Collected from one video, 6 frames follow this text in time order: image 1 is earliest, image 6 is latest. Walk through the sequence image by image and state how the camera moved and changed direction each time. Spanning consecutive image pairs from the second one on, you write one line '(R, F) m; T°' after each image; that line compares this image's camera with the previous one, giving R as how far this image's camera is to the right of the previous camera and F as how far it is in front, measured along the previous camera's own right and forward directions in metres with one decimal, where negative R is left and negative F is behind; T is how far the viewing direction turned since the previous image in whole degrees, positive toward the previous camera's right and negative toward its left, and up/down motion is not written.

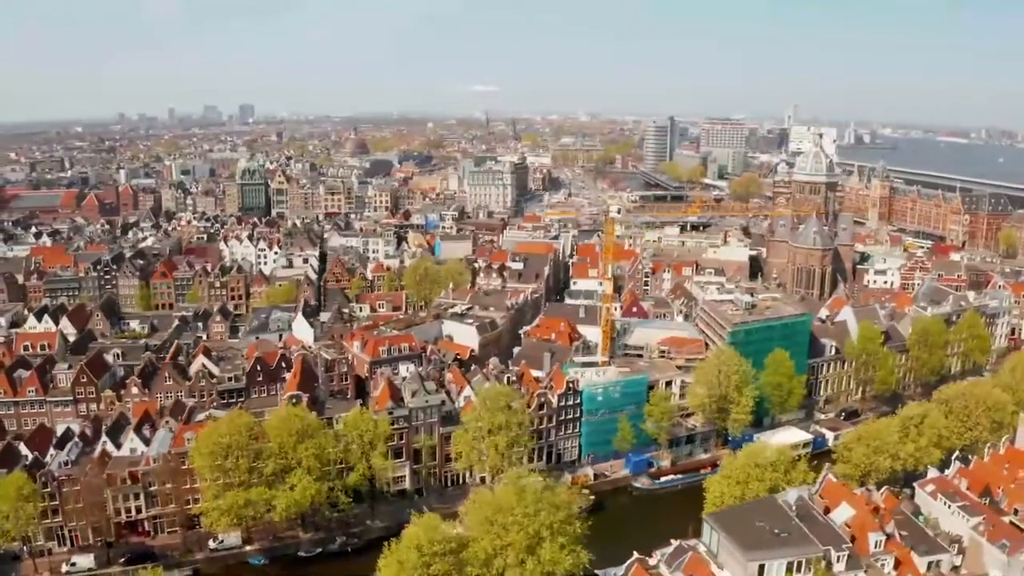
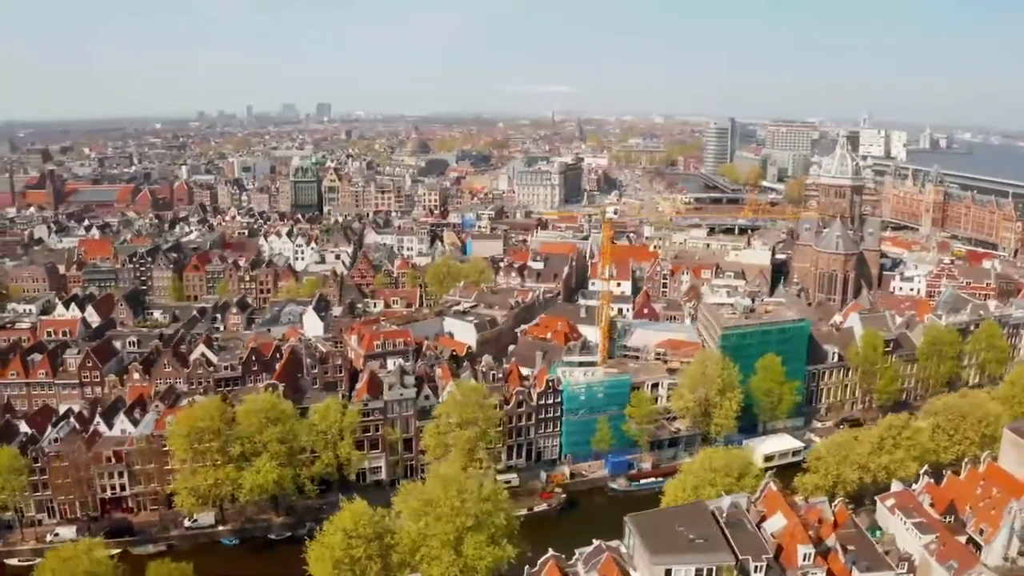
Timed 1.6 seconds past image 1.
(+3.9, -0.2) m; -5°
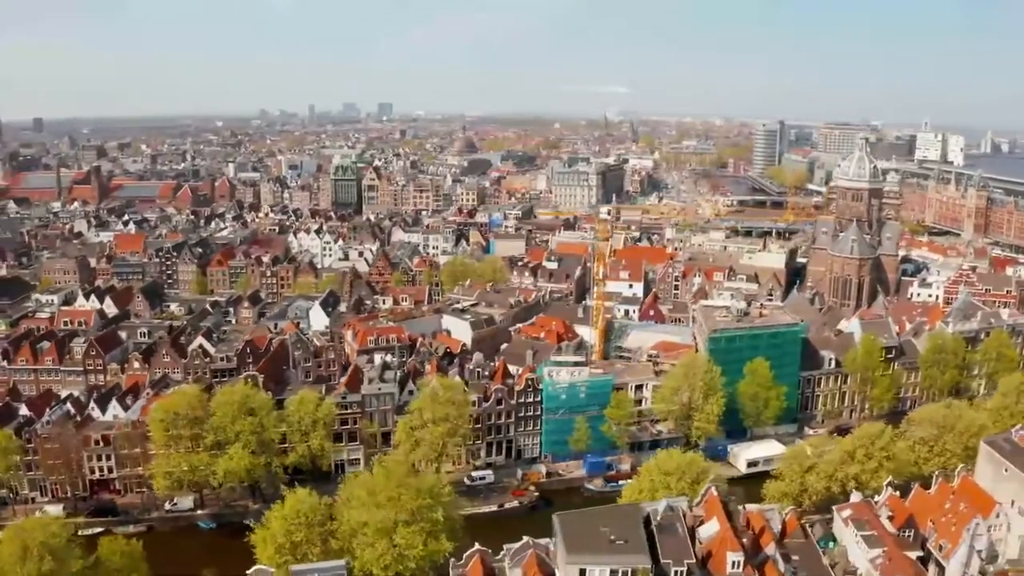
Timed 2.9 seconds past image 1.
(+3.3, -0.2) m; -4°
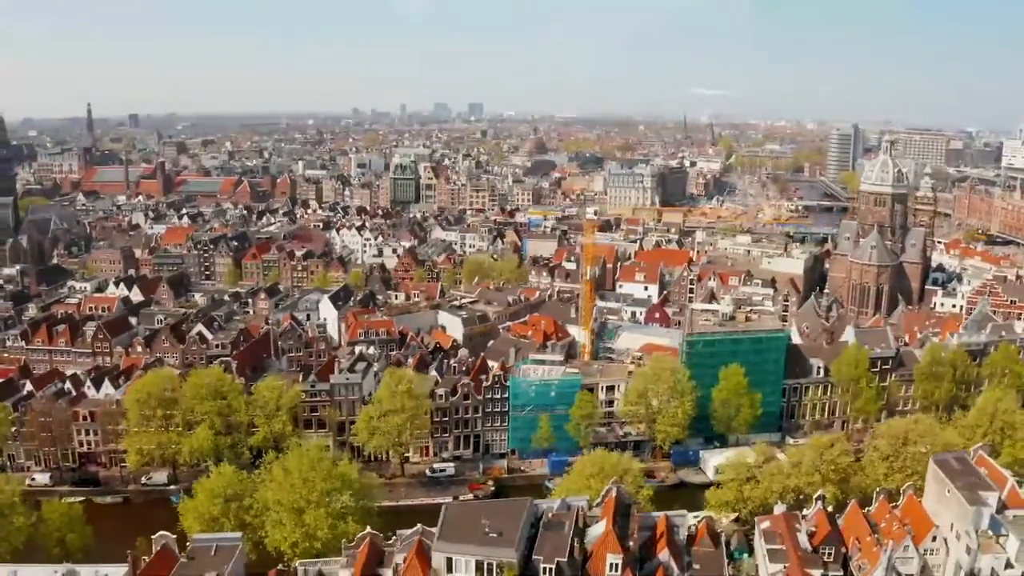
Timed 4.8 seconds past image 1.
(+5.3, -0.3) m; -6°
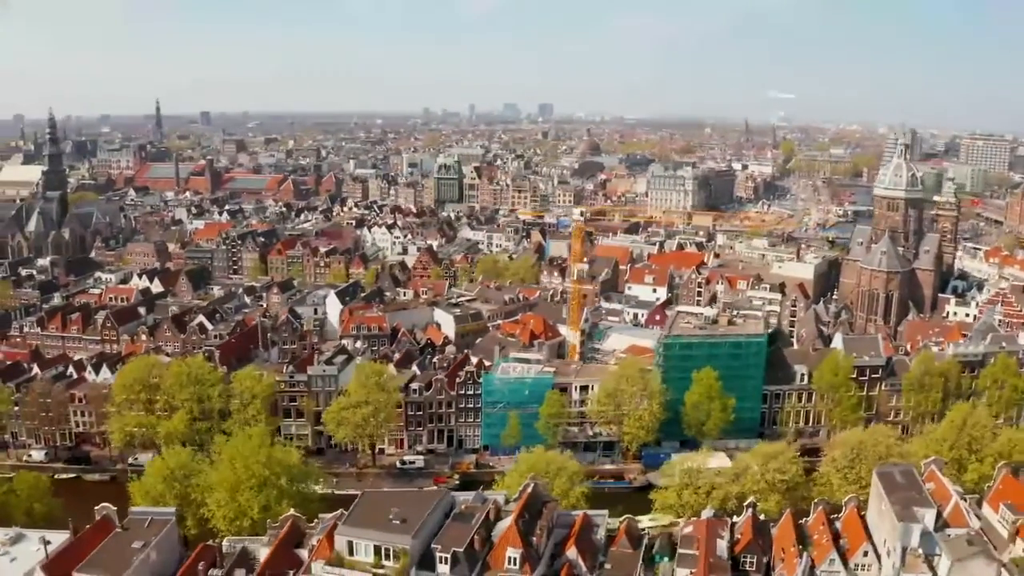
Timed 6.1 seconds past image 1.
(+4.3, -0.4) m; -5°
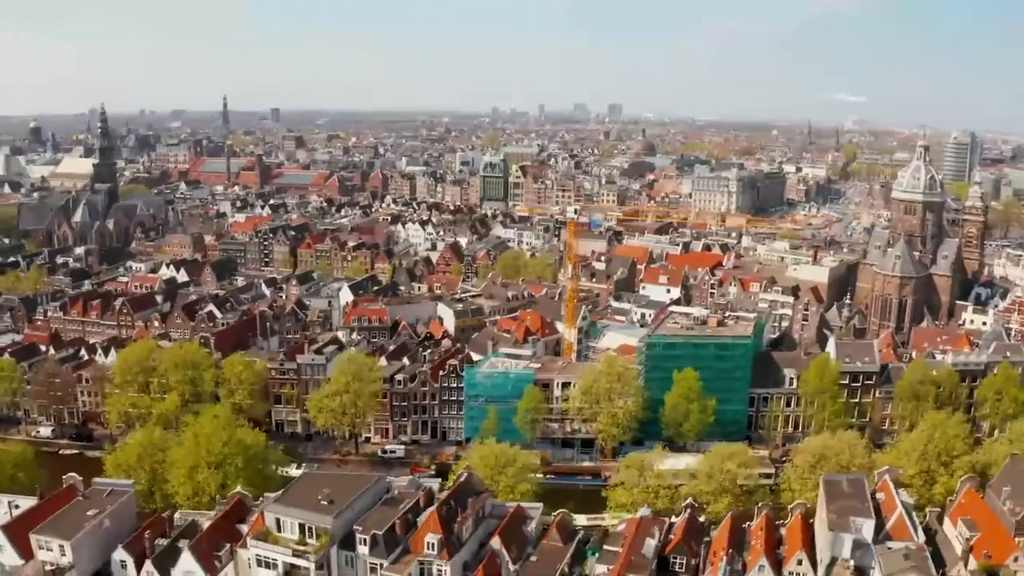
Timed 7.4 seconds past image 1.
(+3.9, -0.4) m; -5°
